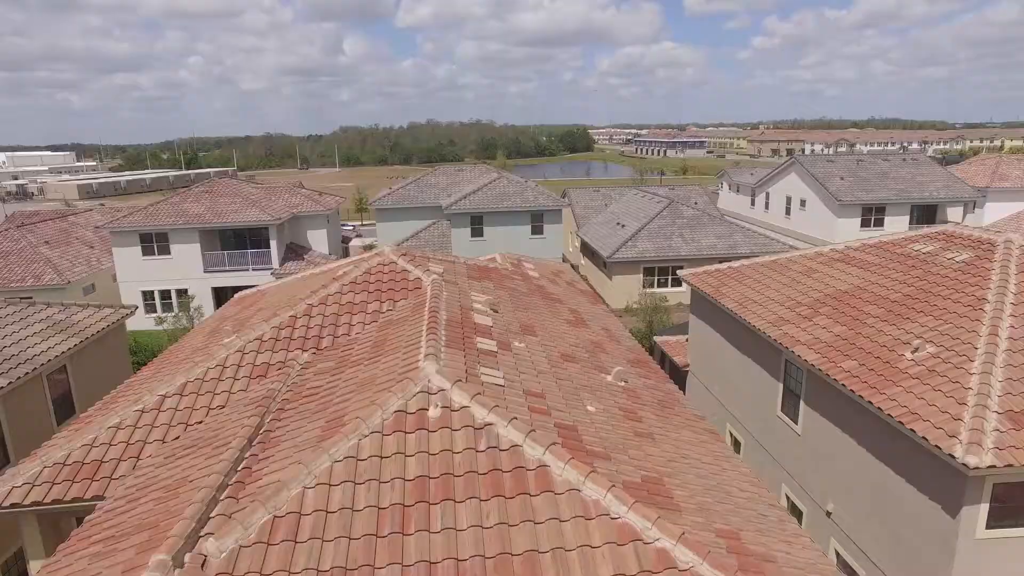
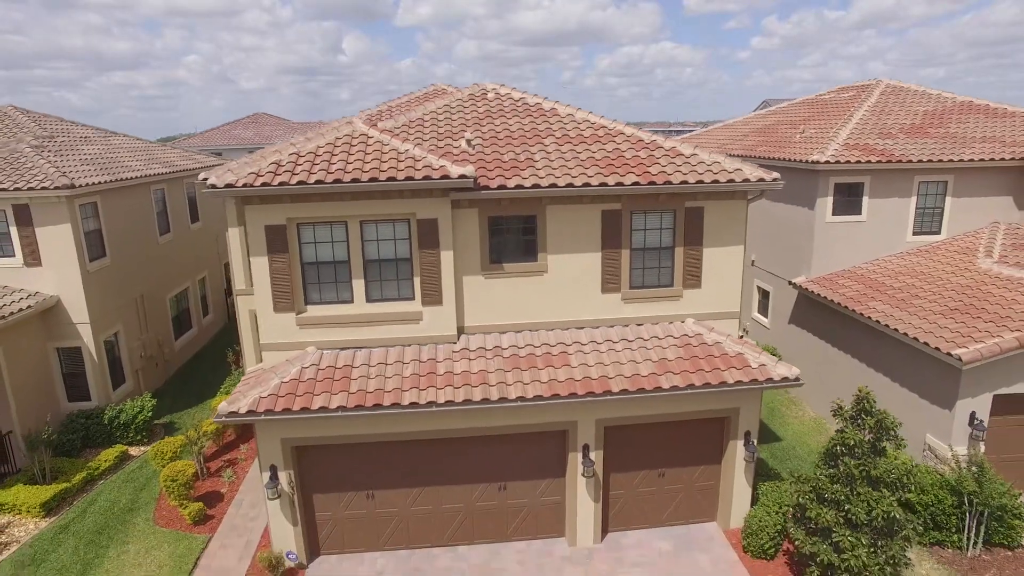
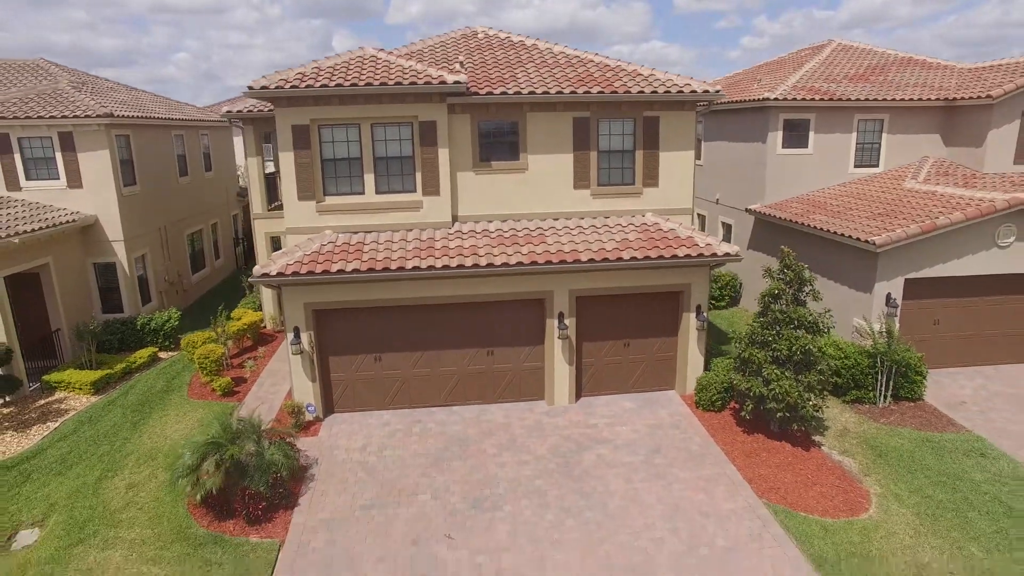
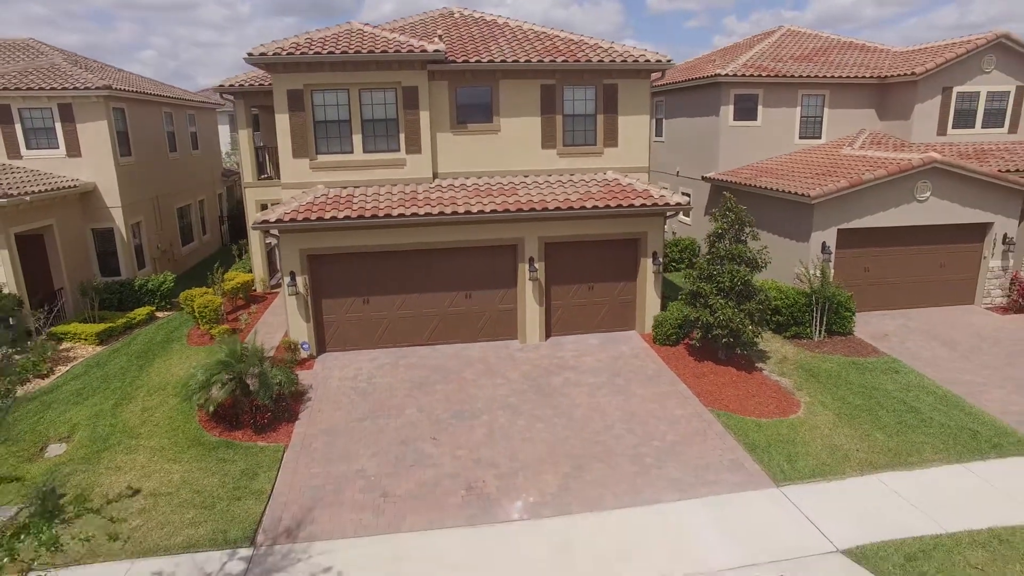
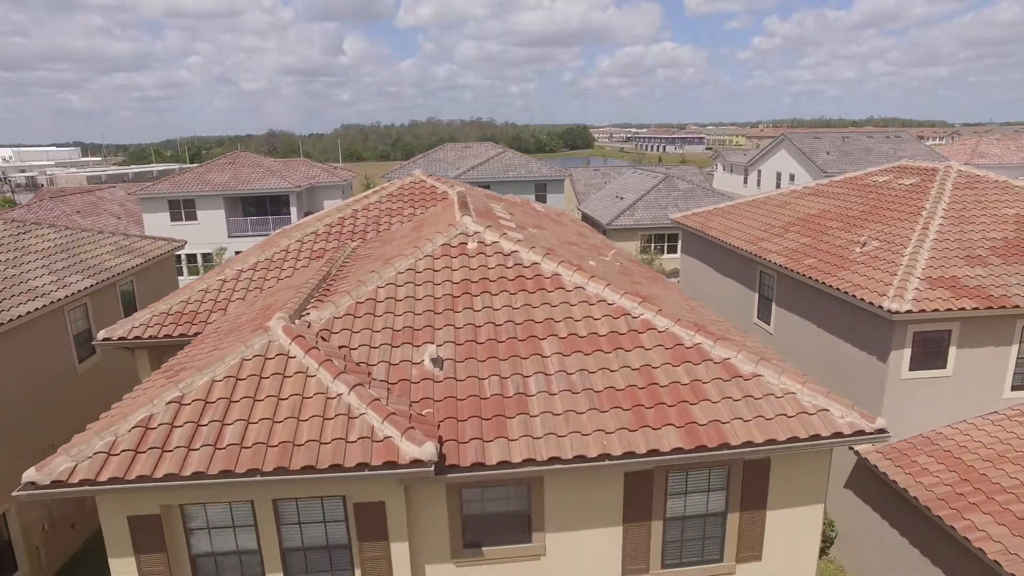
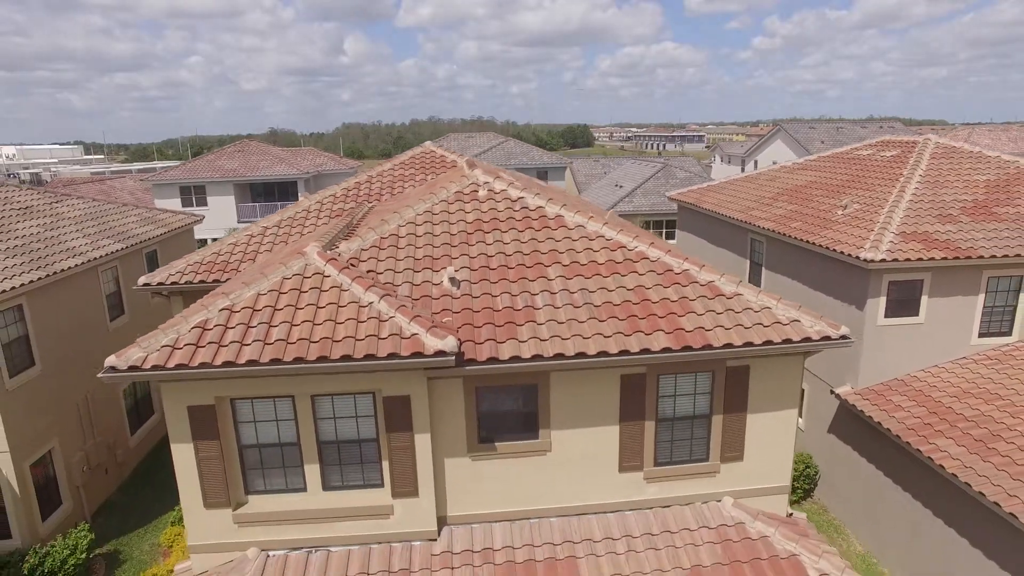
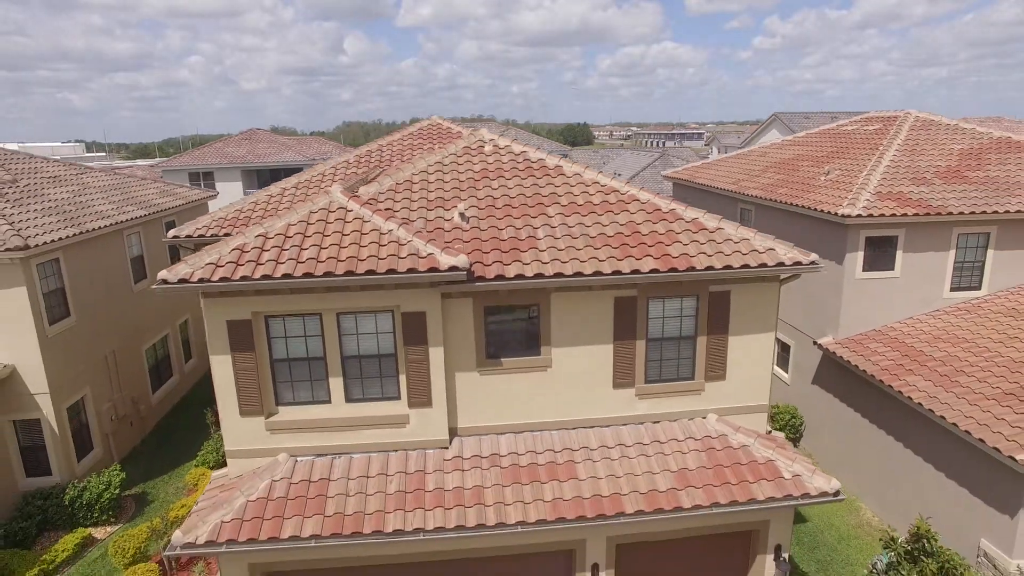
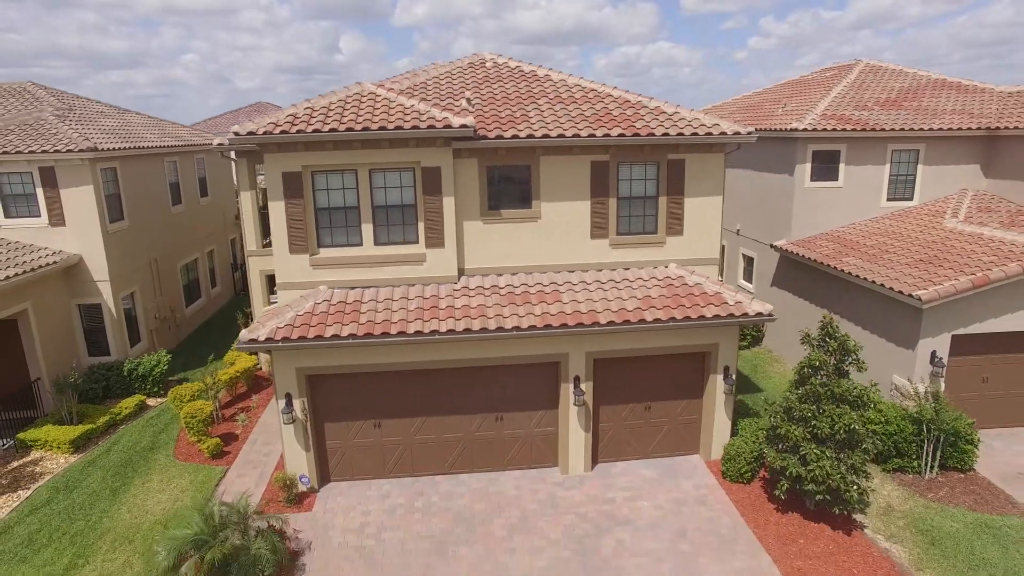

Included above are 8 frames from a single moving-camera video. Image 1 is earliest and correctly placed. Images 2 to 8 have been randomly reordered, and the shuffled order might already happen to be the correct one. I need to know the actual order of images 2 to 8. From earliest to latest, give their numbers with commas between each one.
5, 6, 7, 2, 8, 3, 4
